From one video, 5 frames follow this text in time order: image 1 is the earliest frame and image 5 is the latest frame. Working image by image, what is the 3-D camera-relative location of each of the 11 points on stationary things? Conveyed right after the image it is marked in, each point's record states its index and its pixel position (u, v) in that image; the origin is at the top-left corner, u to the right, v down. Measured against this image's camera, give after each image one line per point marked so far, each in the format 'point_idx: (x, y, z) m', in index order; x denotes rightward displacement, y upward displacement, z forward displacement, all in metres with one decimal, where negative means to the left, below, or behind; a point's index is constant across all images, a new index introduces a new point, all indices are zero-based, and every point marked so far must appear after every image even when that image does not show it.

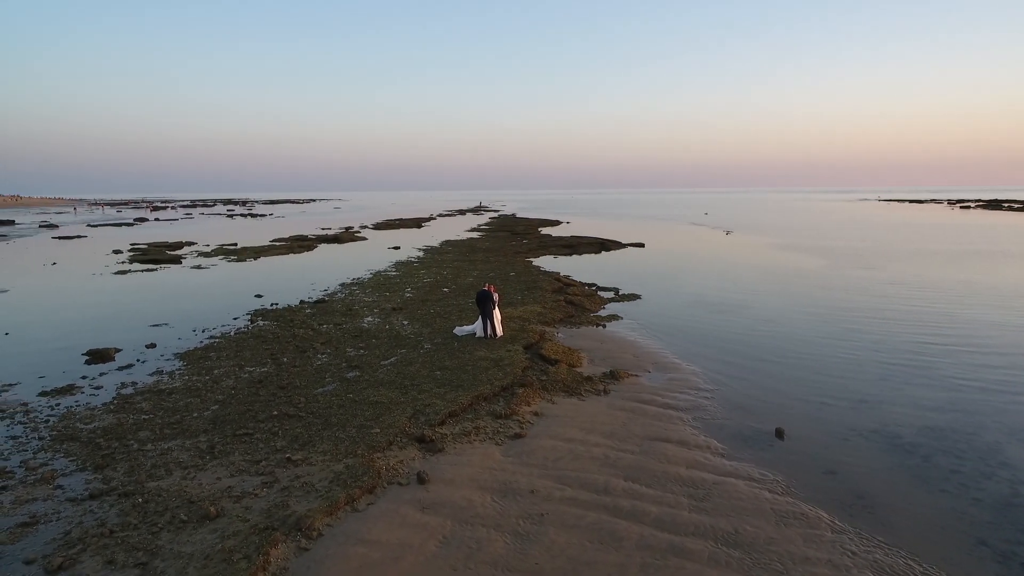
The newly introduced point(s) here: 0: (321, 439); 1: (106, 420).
0: (-2.8, -2.2, +9.2) m
1: (-7.0, -2.2, +10.8) m
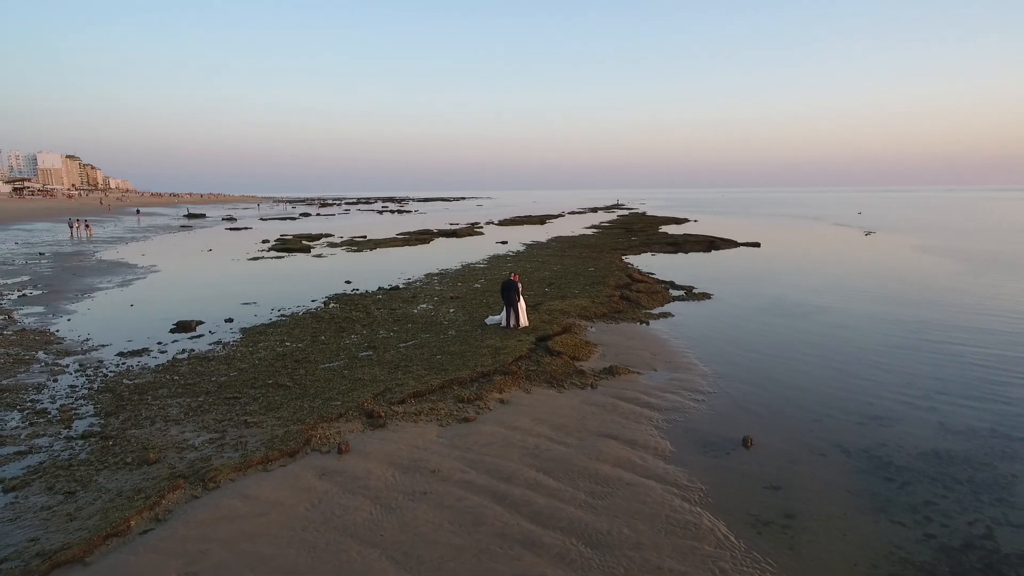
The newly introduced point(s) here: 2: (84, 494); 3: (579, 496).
0: (-3.6, -1.9, +9.9) m
1: (-7.3, -1.8, +12.5) m
2: (-4.9, -2.4, +7.2) m
3: (+0.8, -2.4, +7.3) m
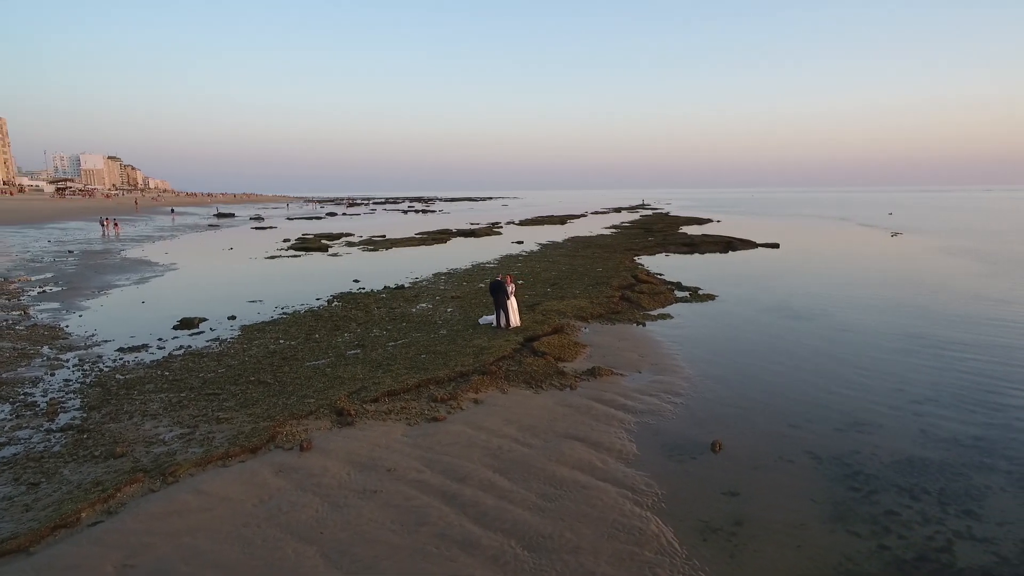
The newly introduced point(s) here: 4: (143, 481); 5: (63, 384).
0: (-4.0, -1.8, +10.1) m
1: (-7.6, -1.7, +12.8) m
2: (-5.5, -2.3, +7.4) m
3: (+0.2, -2.4, +7.2) m
4: (-4.3, -2.3, +7.4) m
5: (-8.6, -1.8, +12.1) m
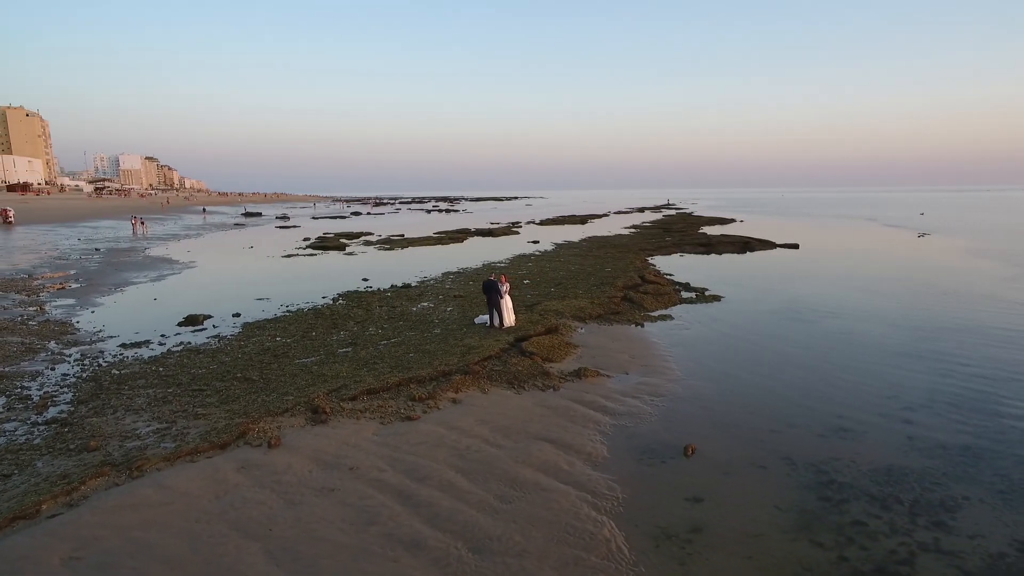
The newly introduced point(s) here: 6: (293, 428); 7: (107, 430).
0: (-4.4, -1.8, +10.2) m
1: (-7.8, -1.7, +13.0) m
2: (-6.0, -2.3, +7.6) m
3: (-0.3, -2.4, +7.1) m
4: (-4.8, -2.2, +7.5) m
5: (-8.9, -1.8, +12.4) m
6: (-3.1, -2.0, +9.0) m
7: (-5.8, -2.0, +9.1) m
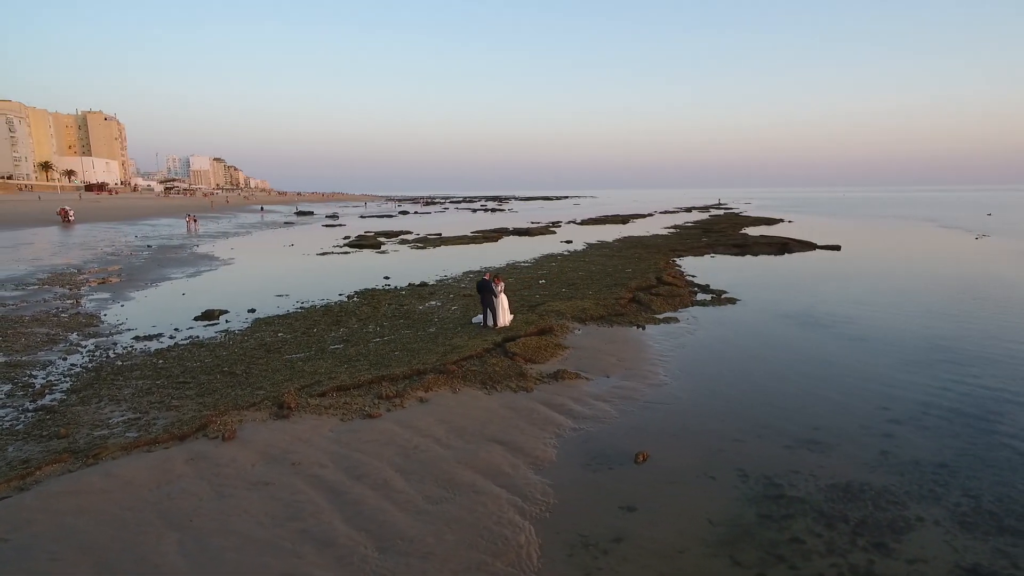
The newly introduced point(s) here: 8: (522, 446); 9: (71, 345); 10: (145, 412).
0: (-4.9, -1.7, +10.5) m
1: (-8.1, -1.5, +13.6) m
2: (-6.7, -2.2, +8.0) m
3: (-1.1, -2.4, +7.1) m
4: (-5.6, -2.2, +7.9) m
5: (-9.2, -1.7, +13.1) m
6: (-3.8, -2.0, +9.2) m
7: (-6.4, -2.0, +9.5) m
8: (+0.2, -2.2, +8.6) m
9: (-10.6, -1.4, +15.1) m
10: (-5.6, -1.9, +9.7) m
